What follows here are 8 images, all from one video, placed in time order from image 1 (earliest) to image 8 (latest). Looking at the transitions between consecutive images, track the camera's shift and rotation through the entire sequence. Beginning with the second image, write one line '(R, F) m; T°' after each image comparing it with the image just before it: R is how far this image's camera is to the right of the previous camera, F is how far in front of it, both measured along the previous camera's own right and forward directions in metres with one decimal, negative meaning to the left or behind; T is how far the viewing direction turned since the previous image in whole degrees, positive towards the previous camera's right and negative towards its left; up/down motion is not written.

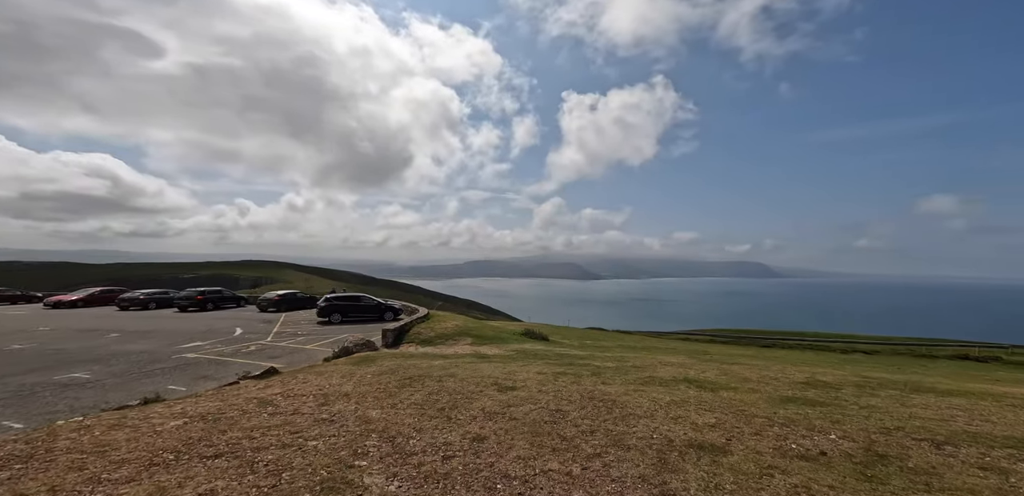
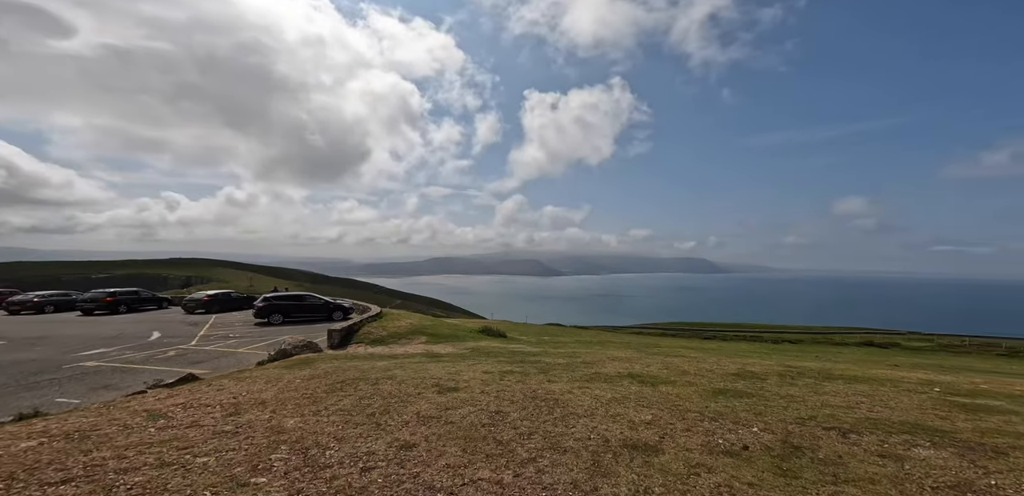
(+0.3, +0.1) m; +5°
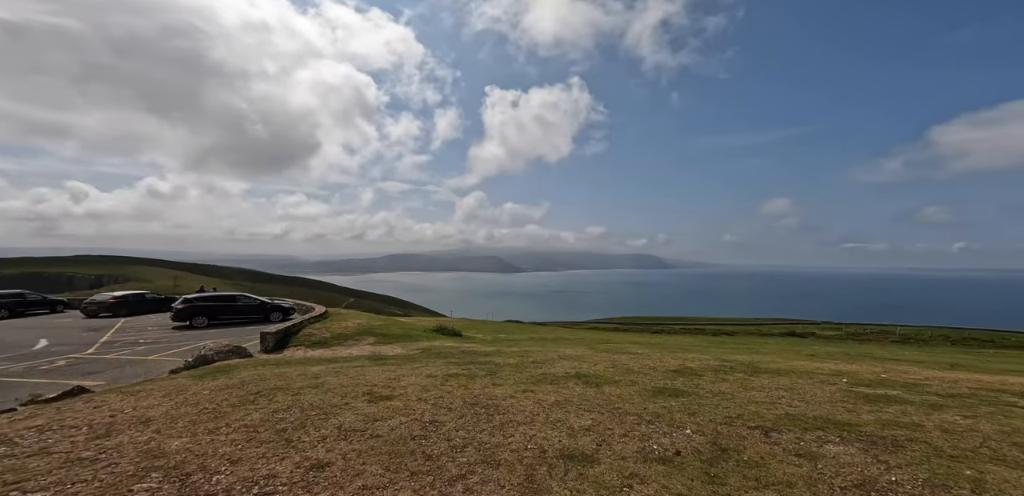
(+0.3, +0.2) m; +5°
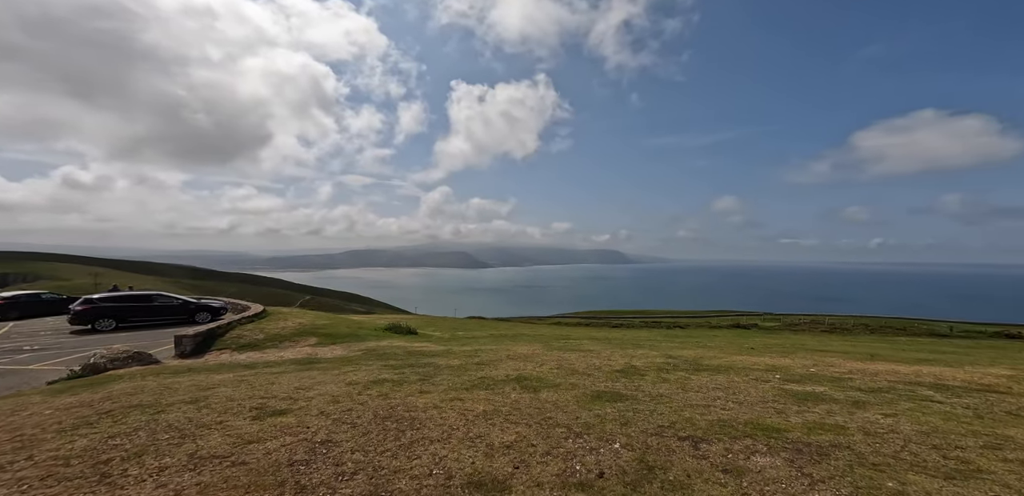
(+0.6, +0.6) m; +5°
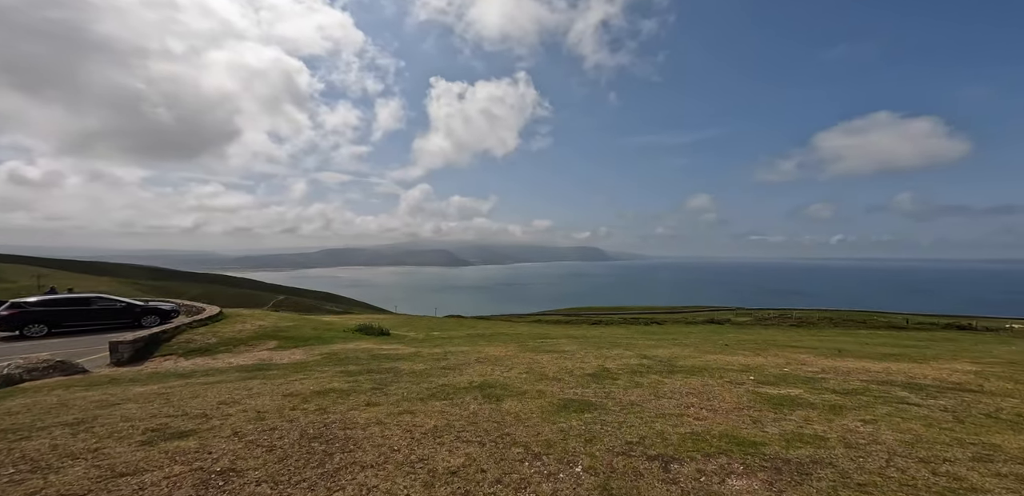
(+0.4, +0.8) m; +3°
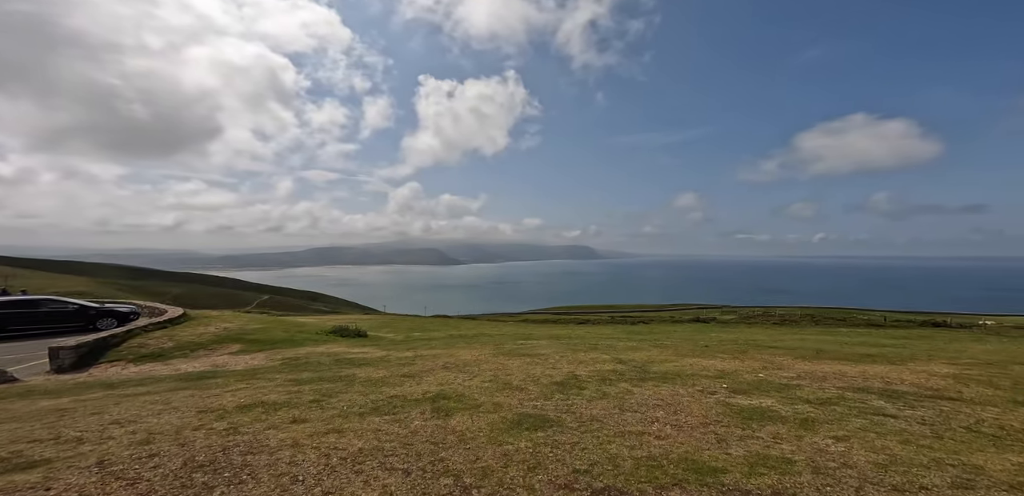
(+0.7, +0.8) m; +2°
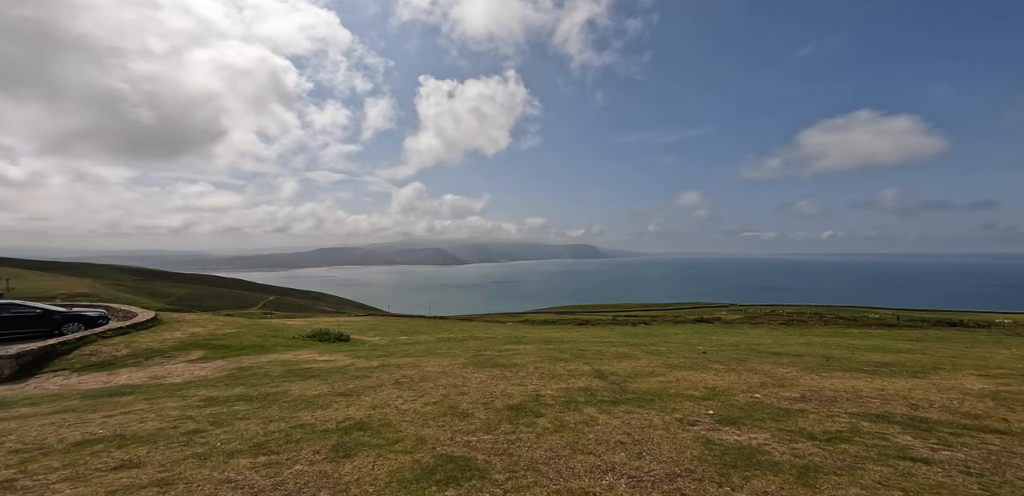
(+1.3, +2.0) m; -1°
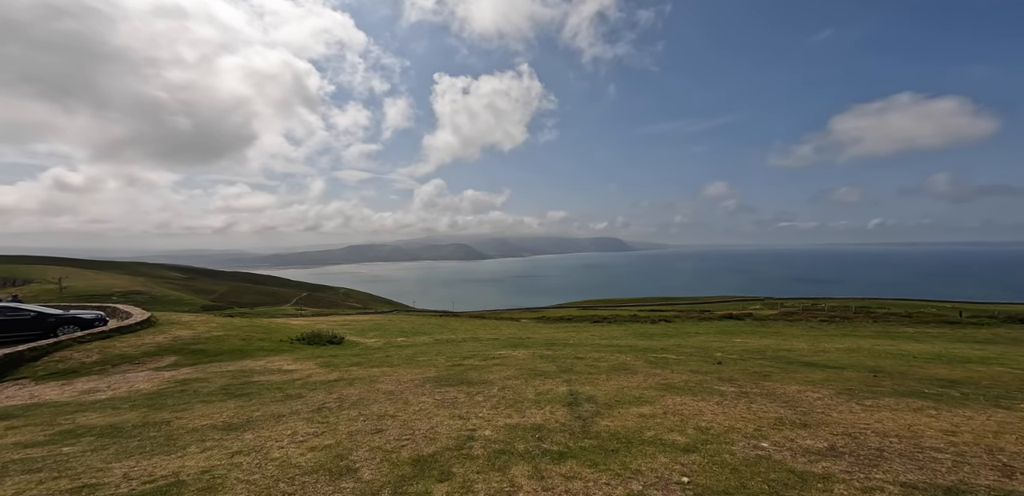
(+2.0, +2.8) m; -4°
